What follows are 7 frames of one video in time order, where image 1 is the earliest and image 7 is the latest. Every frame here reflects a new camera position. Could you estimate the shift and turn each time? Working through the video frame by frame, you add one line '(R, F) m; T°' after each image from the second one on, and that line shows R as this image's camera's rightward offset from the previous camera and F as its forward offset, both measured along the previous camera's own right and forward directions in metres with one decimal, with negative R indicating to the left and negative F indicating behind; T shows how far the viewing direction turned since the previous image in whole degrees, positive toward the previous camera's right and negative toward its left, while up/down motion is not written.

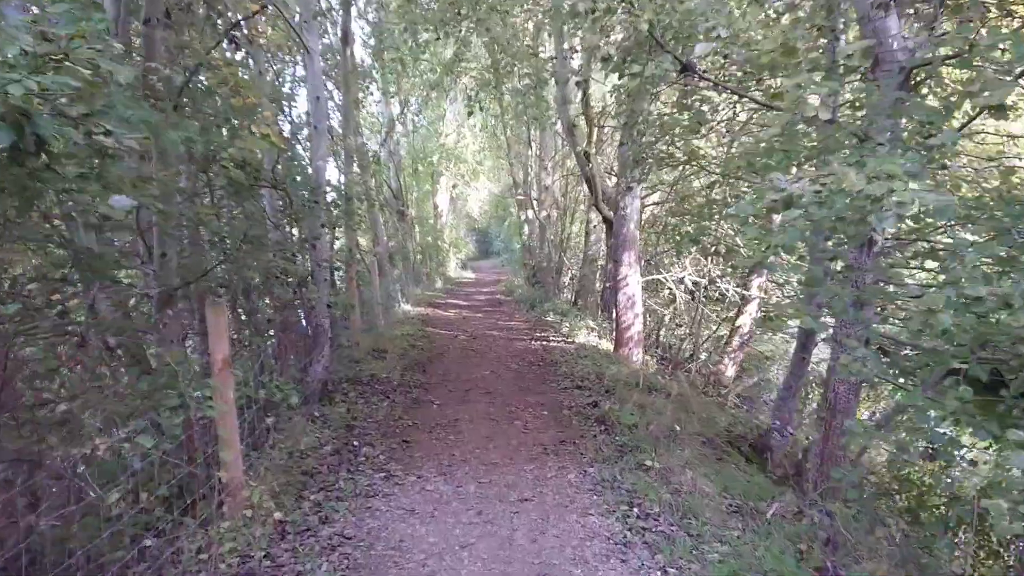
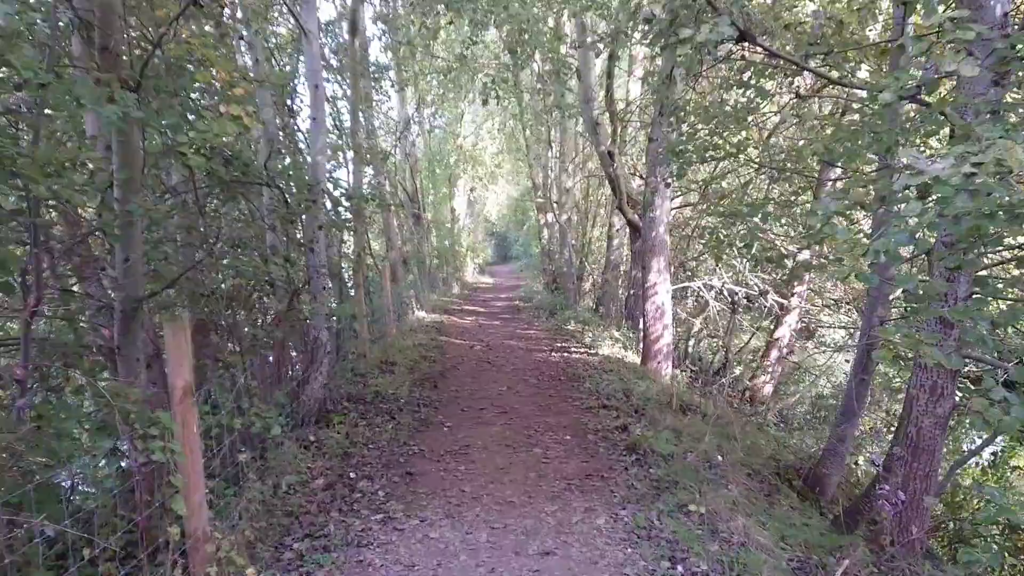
(0.0, +0.7) m; -1°
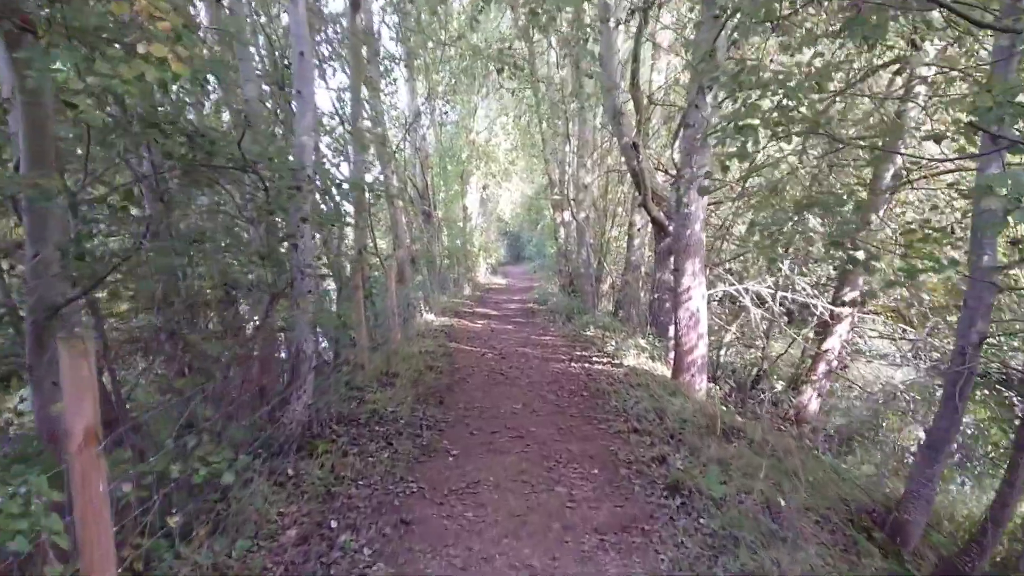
(0.0, +1.0) m; -1°
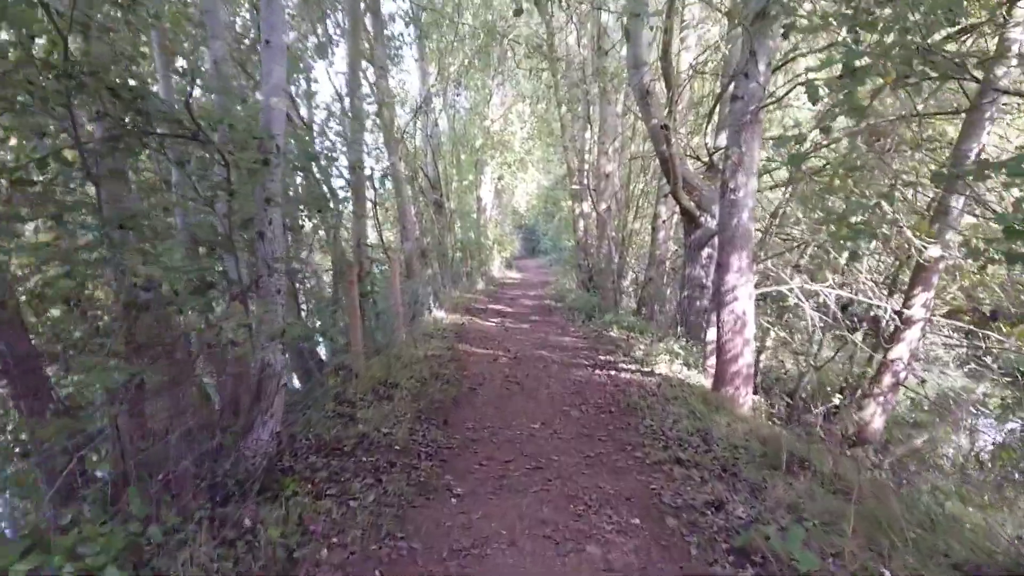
(0.0, +1.1) m; -1°
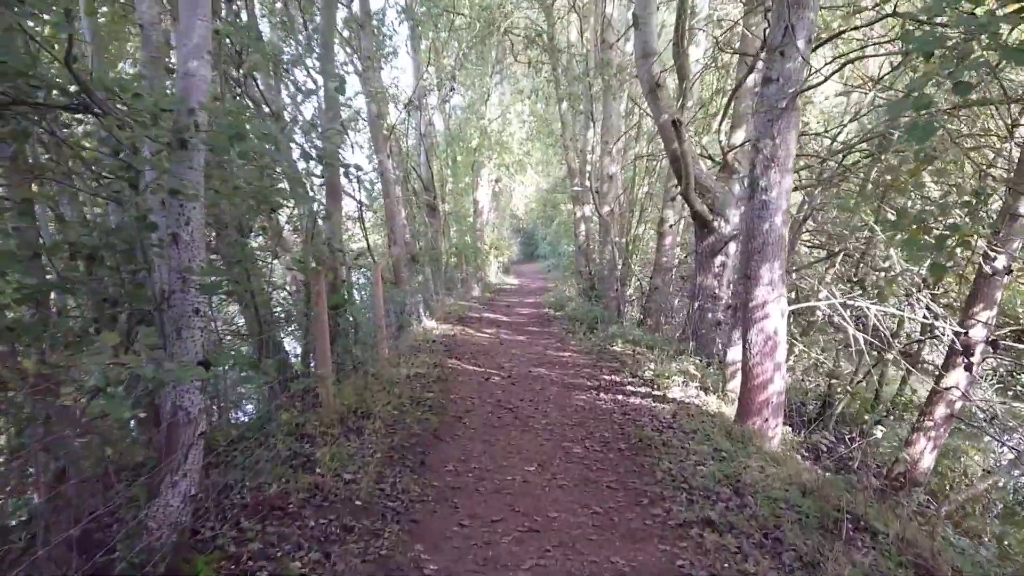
(0.0, +1.0) m; 0°
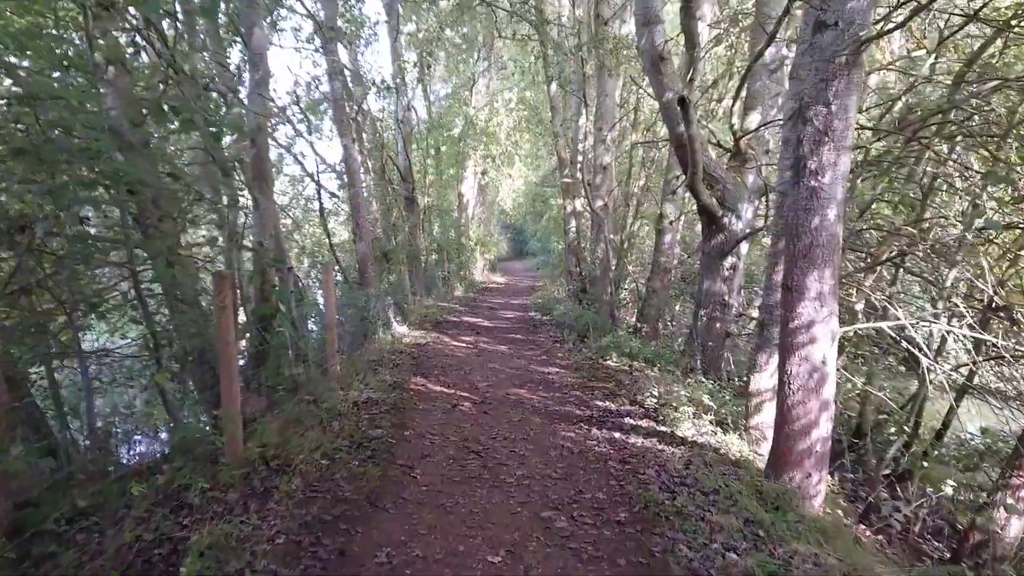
(+0.1, +1.5) m; +1°
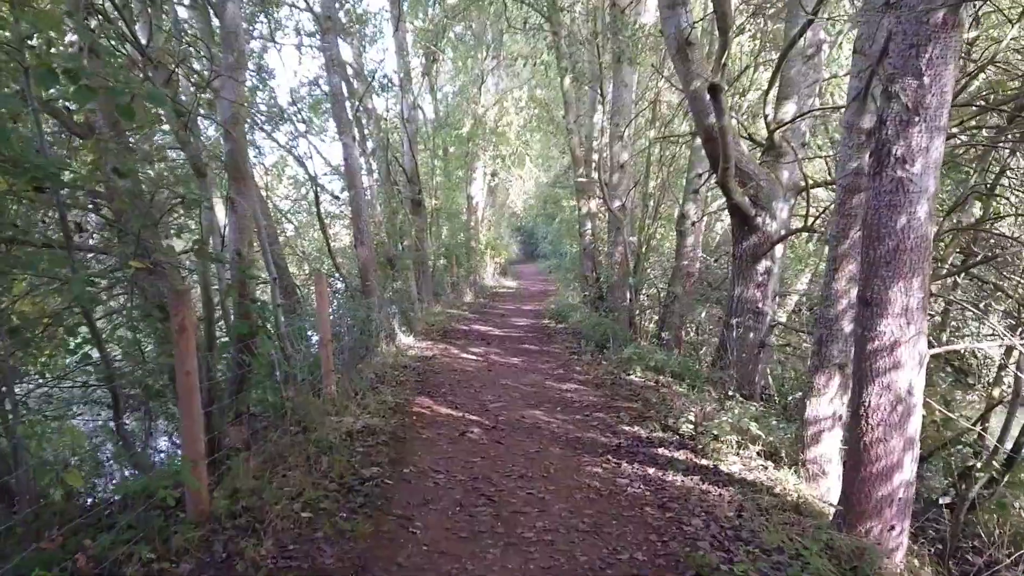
(0.0, +0.8) m; -1°
